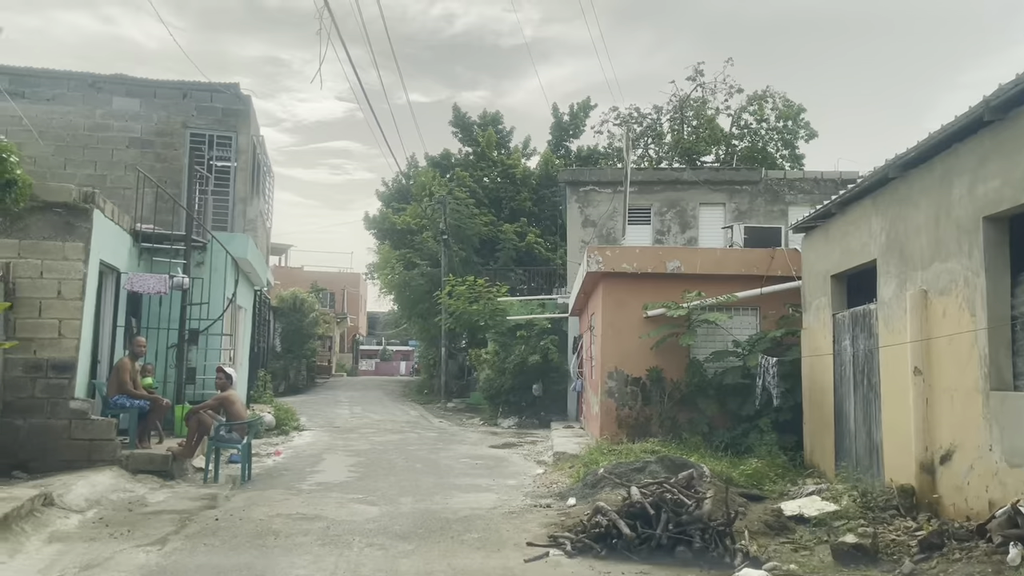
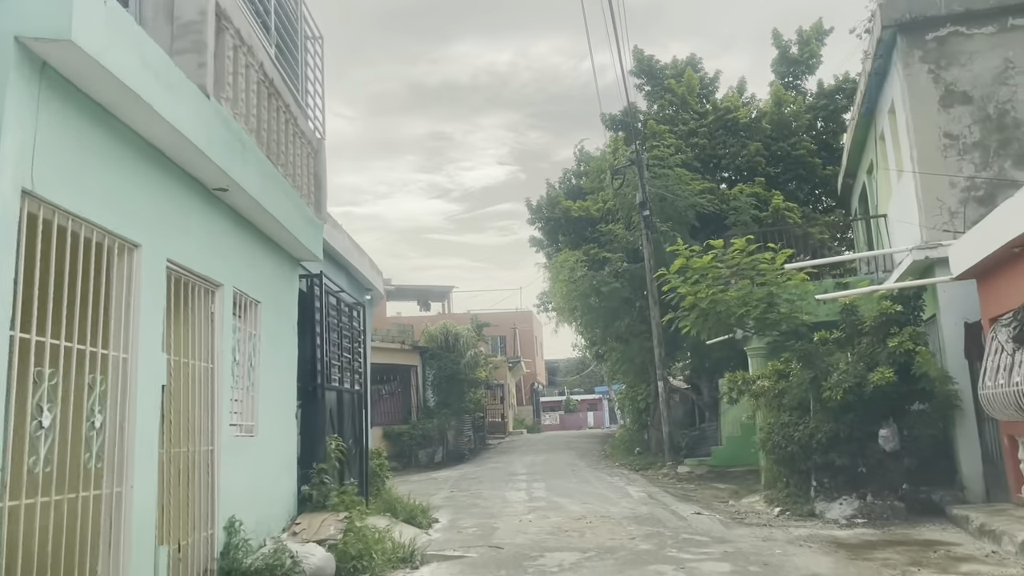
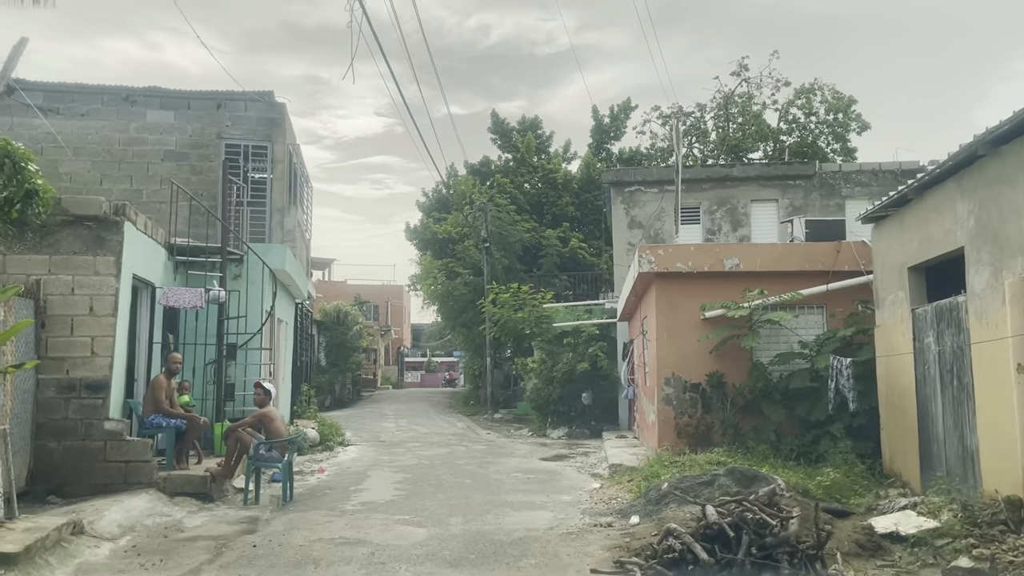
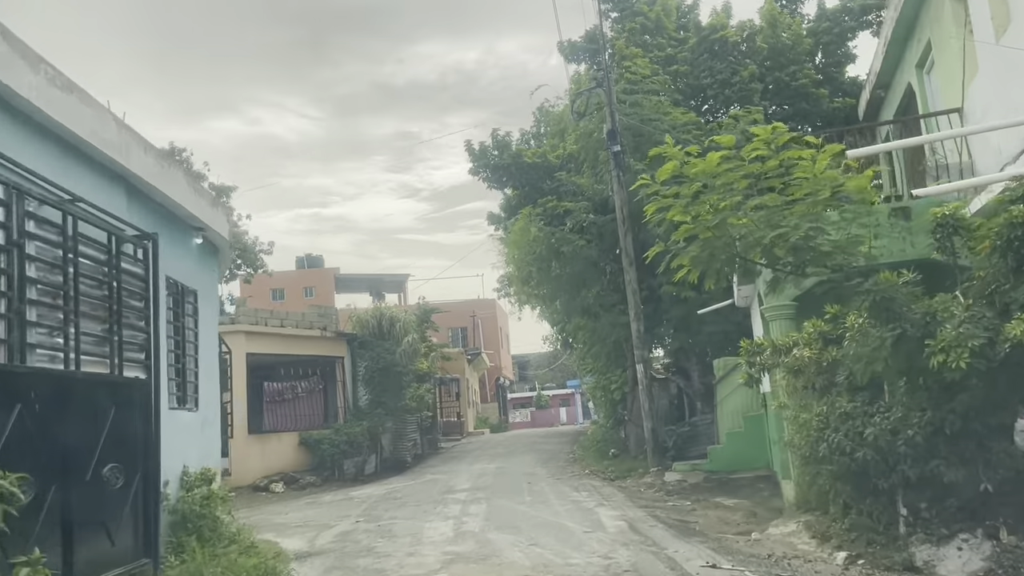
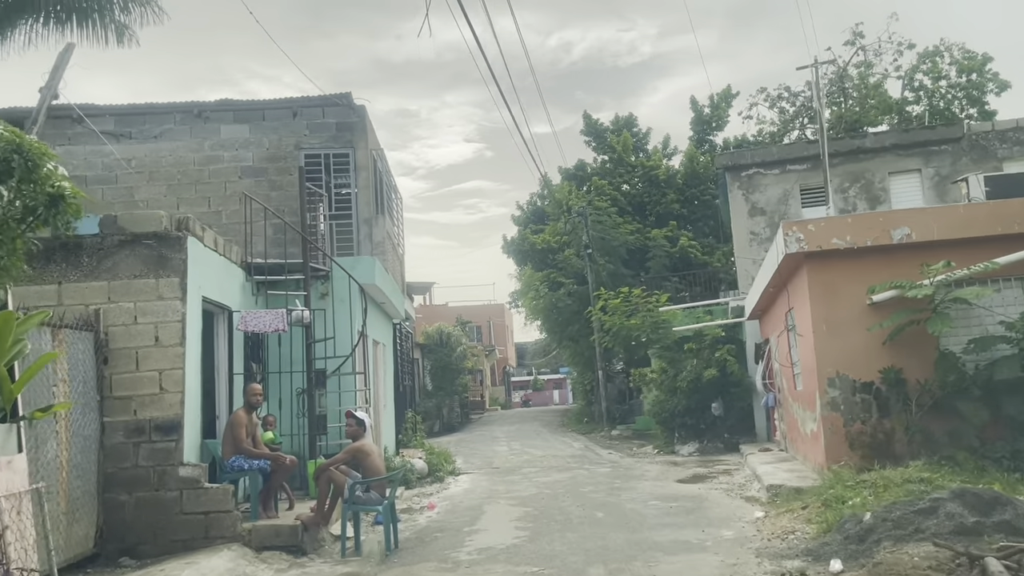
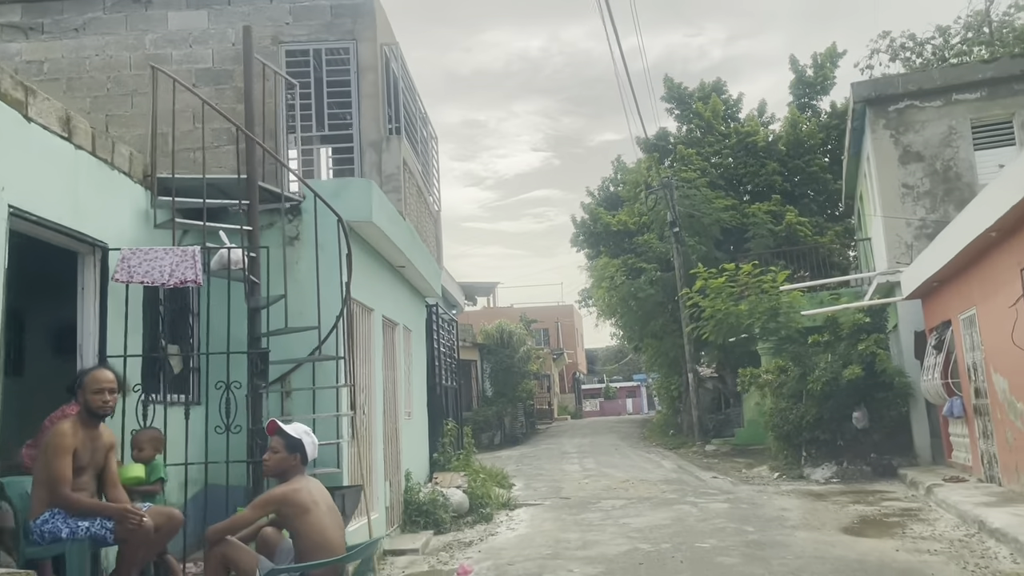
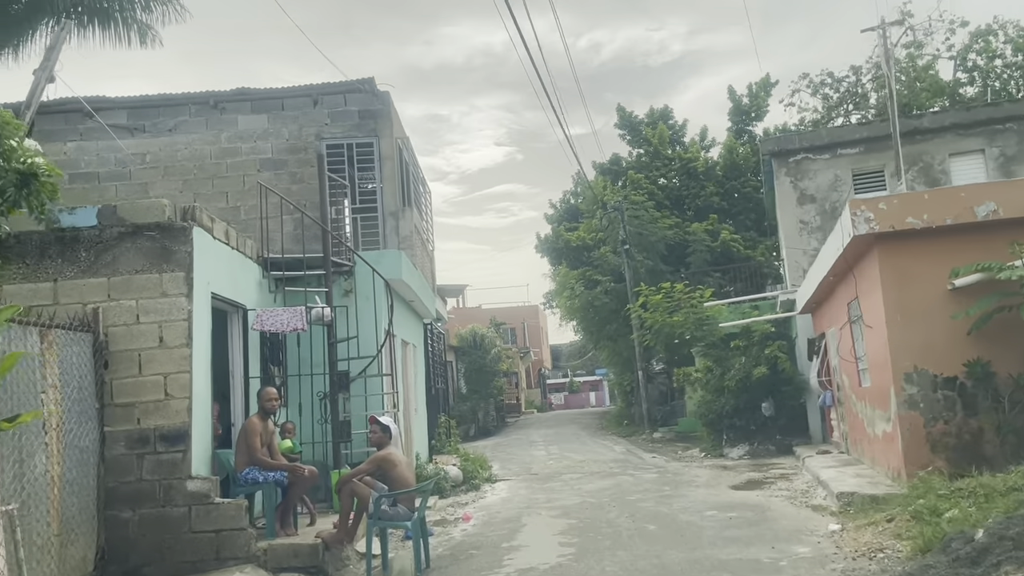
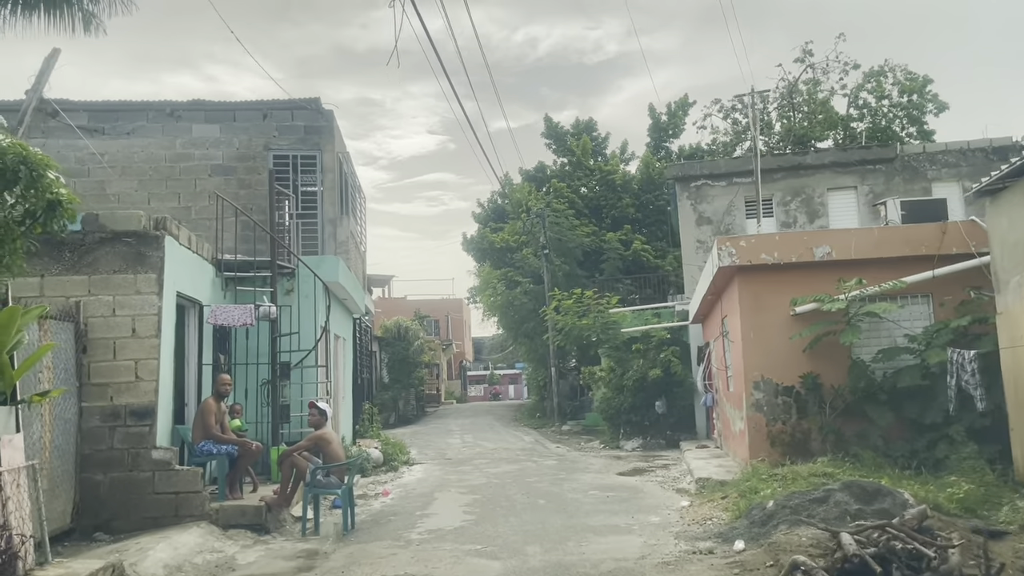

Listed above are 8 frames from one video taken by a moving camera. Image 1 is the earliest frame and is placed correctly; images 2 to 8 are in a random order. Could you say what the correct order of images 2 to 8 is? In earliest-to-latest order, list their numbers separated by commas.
3, 8, 5, 7, 6, 2, 4
